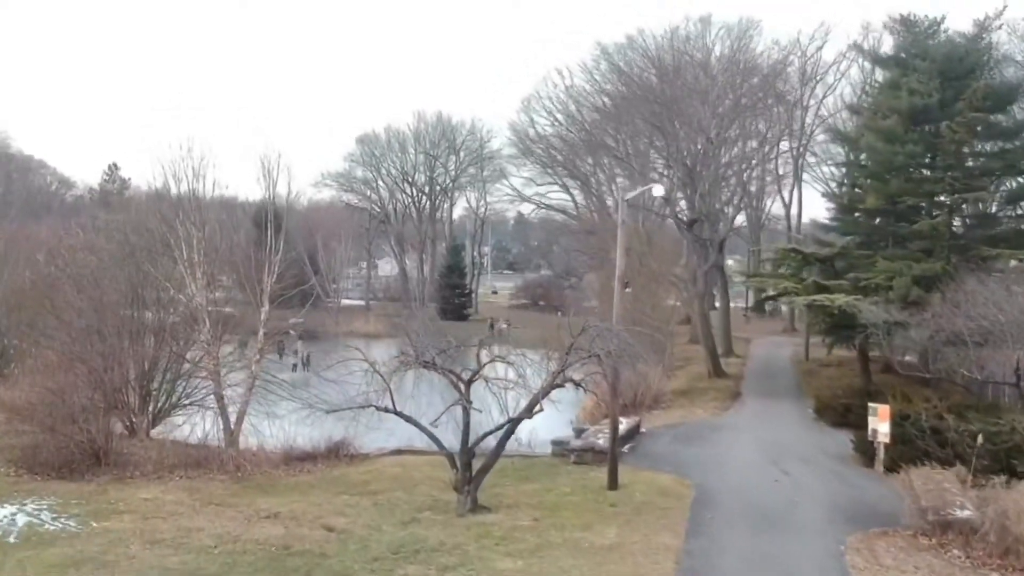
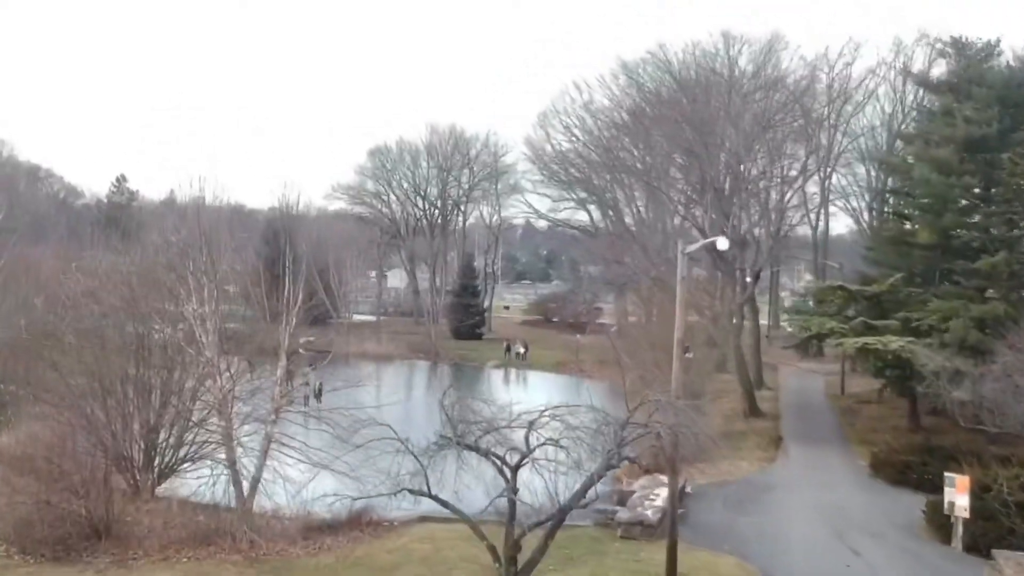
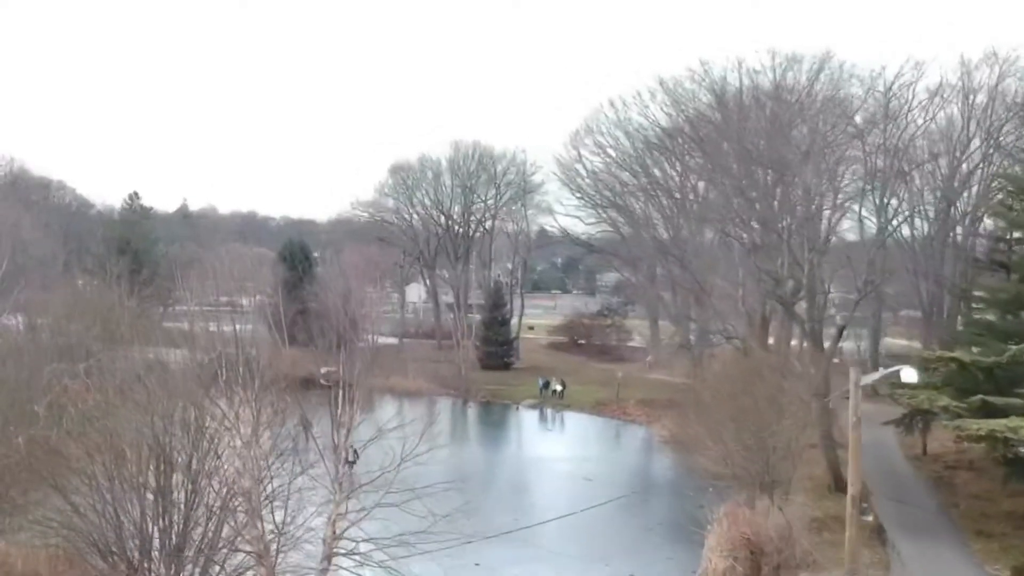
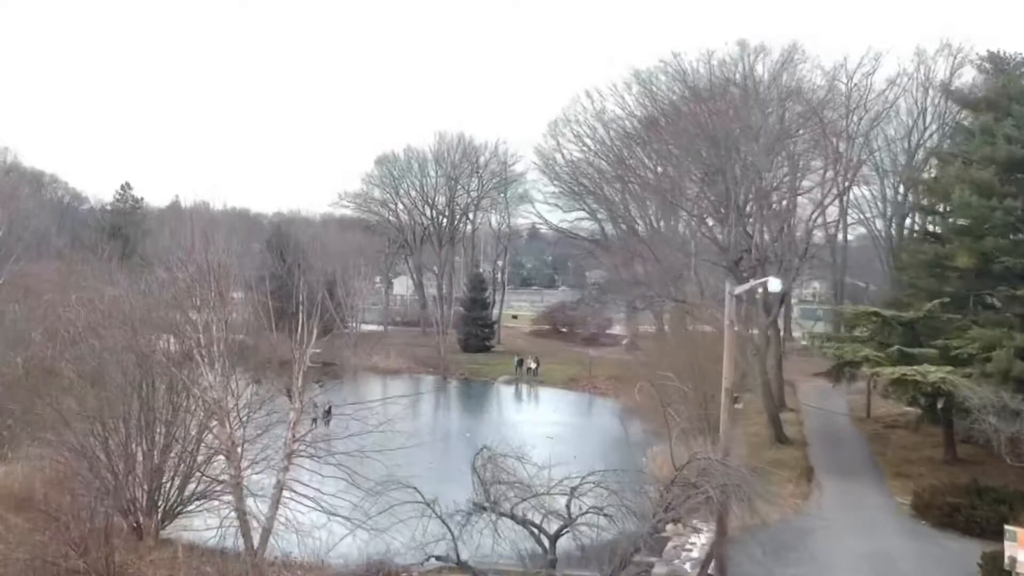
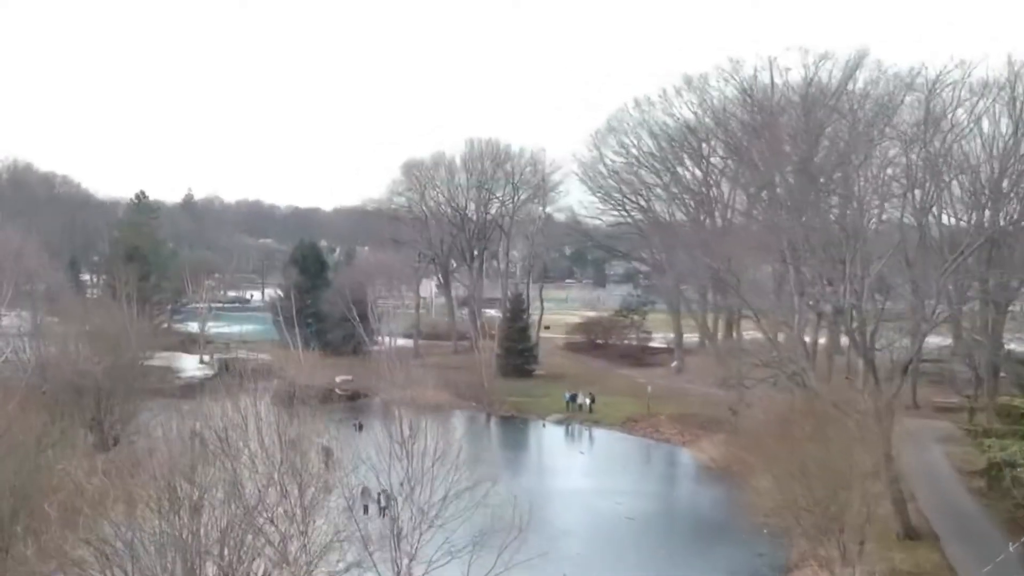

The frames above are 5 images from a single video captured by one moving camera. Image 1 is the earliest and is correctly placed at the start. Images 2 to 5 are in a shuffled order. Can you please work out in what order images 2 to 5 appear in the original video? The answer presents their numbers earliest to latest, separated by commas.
2, 4, 3, 5
